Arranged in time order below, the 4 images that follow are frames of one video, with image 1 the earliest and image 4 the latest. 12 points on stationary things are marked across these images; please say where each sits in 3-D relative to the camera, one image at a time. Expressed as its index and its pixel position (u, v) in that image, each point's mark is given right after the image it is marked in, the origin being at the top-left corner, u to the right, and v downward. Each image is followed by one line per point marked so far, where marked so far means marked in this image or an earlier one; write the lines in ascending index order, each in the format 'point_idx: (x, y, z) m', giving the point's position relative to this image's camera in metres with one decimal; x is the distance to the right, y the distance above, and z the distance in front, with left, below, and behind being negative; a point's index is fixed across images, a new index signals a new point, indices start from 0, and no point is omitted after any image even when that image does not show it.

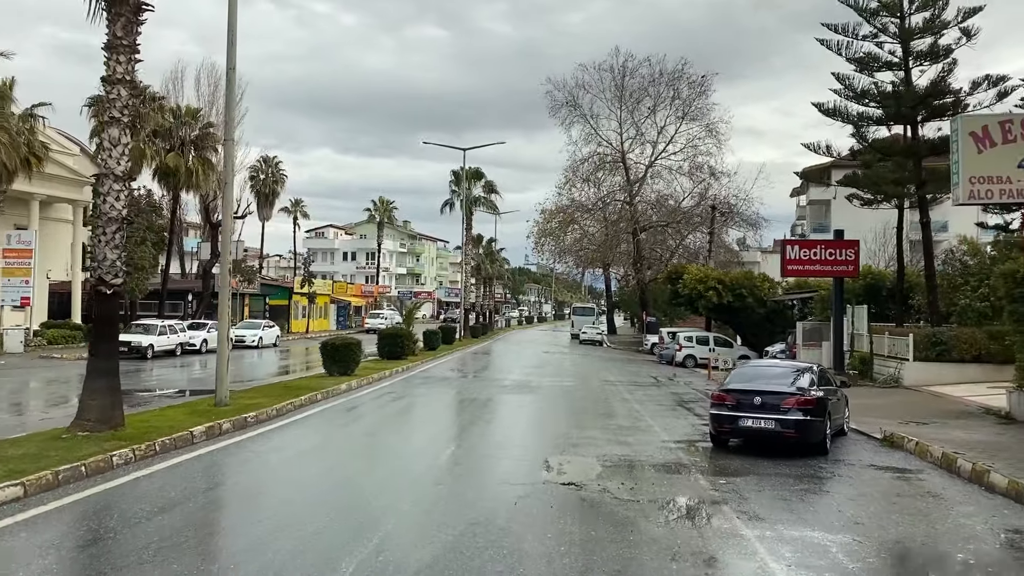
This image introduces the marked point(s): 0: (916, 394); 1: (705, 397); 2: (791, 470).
0: (+9.4, -2.5, +17.9) m
1: (+4.7, -2.7, +18.7) m
2: (+3.6, -2.4, +10.0) m
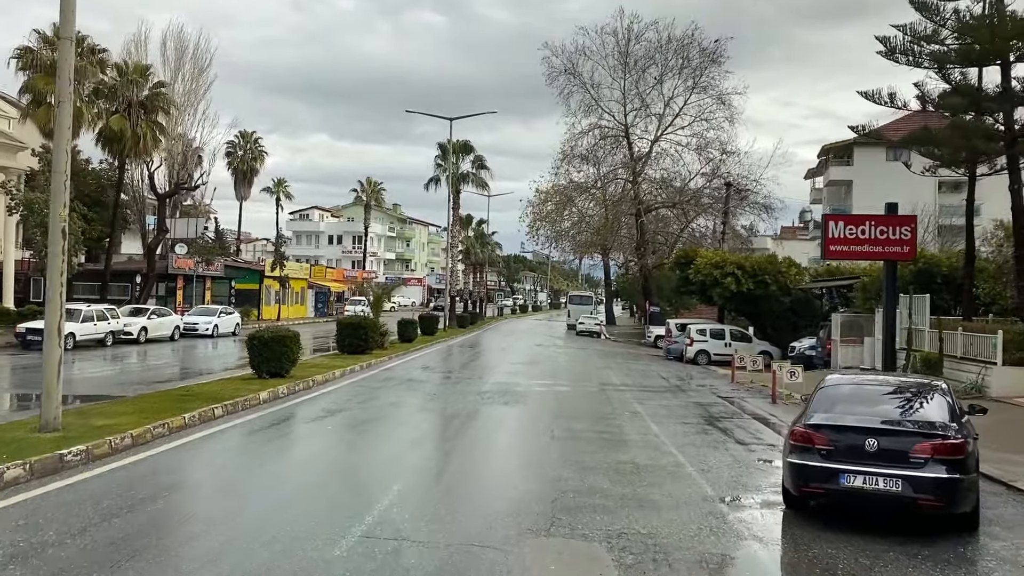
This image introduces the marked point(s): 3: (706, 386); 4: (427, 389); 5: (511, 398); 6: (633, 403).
0: (+9.0, -2.2, +13.7) m
1: (+4.3, -2.4, +14.6) m
2: (+3.3, -2.1, +5.9) m
3: (+5.0, -2.5, +19.8) m
4: (-1.9, -2.1, +17.0) m
5: (-0.1, -2.2, +15.7) m
6: (+2.4, -2.3, +15.4) m
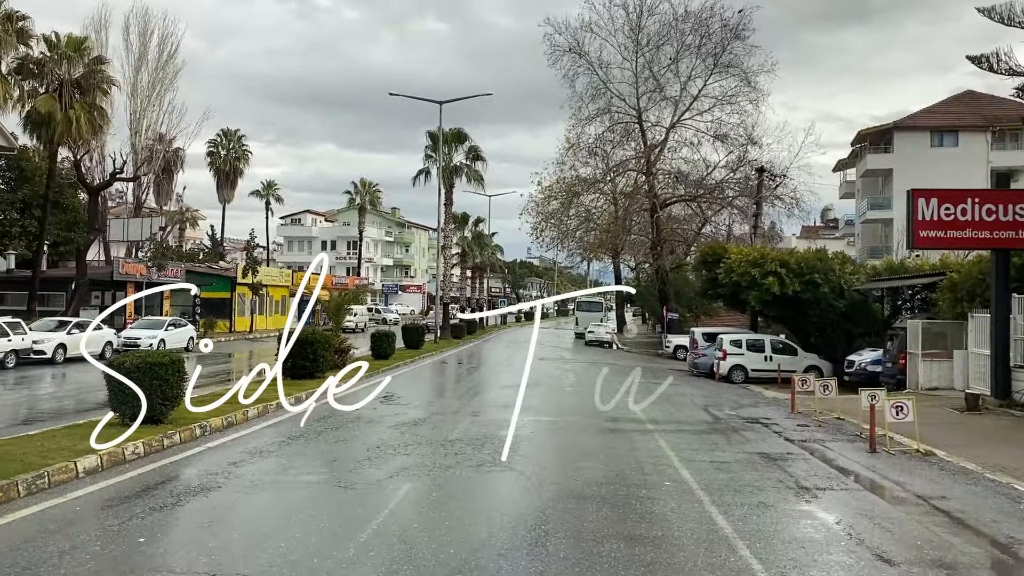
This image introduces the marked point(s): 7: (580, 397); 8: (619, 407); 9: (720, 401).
0: (+8.7, -2.1, +8.8) m
1: (+4.0, -2.3, +9.7) m
2: (+2.9, -2.0, +0.9) m
3: (+4.8, -2.5, +14.9) m
4: (-2.2, -2.2, +12.1) m
5: (-0.3, -2.2, +10.8) m
6: (+2.2, -2.3, +10.5) m
7: (+1.6, -2.5, +17.8) m
8: (+2.2, -2.4, +15.5) m
9: (+5.1, -2.7, +18.5) m
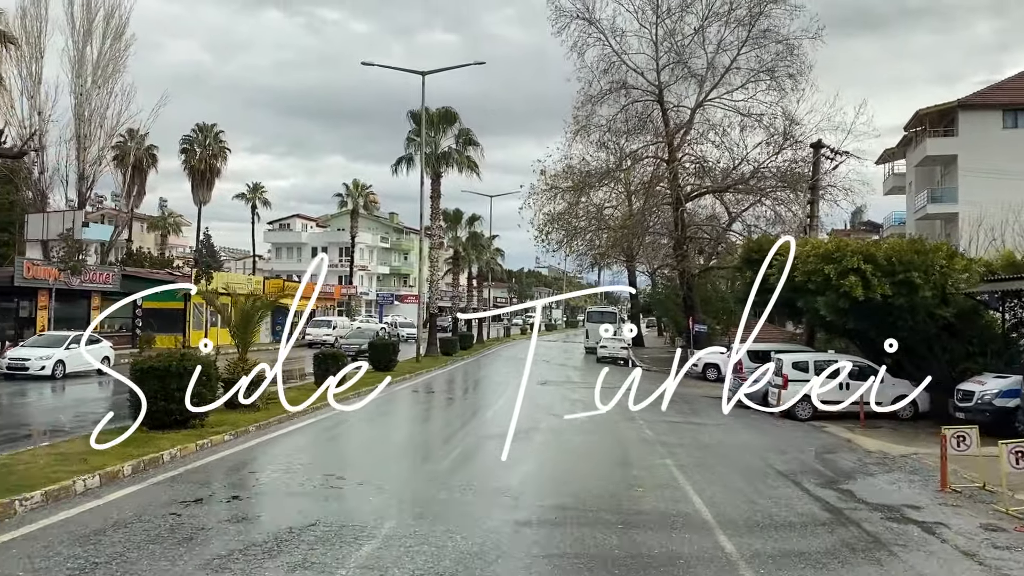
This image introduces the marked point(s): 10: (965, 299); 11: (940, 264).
0: (+8.3, -1.9, +2.6) m
1: (+3.6, -2.2, +3.5) m
2: (+2.4, -1.8, -5.2) m
3: (+4.4, -2.5, +8.7) m
4: (-2.6, -2.1, +6.0) m
5: (-0.7, -2.2, +4.8) m
6: (+1.7, -2.2, +4.4) m
7: (+1.3, -2.6, +11.7) m
8: (+1.8, -2.4, +9.4) m
9: (+4.7, -2.7, +12.4) m
10: (+10.3, -0.2, +17.5) m
11: (+9.6, +0.5, +17.2) m
